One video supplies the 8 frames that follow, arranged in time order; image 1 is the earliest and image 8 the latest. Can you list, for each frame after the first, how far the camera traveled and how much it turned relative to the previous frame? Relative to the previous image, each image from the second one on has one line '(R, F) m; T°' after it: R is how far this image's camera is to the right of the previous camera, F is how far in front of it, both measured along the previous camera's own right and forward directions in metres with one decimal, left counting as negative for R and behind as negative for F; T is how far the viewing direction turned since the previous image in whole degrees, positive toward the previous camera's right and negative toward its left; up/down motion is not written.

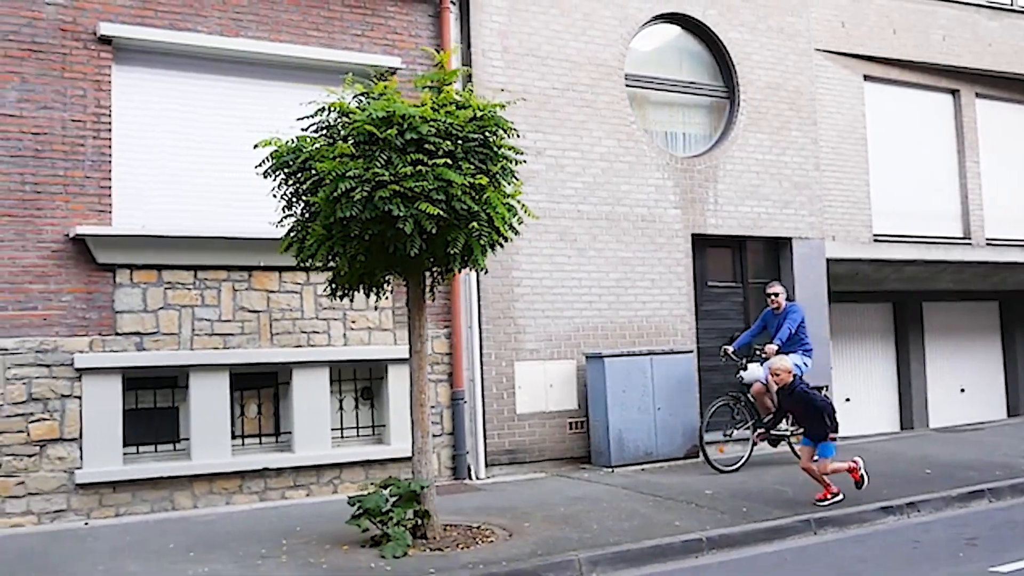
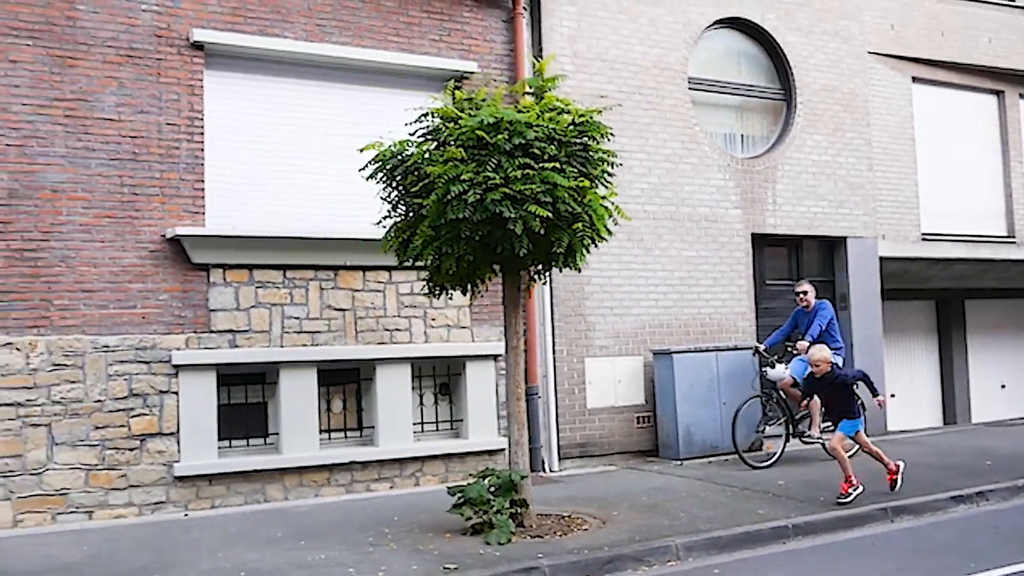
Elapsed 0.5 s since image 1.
(-0.7, -0.3) m; 0°
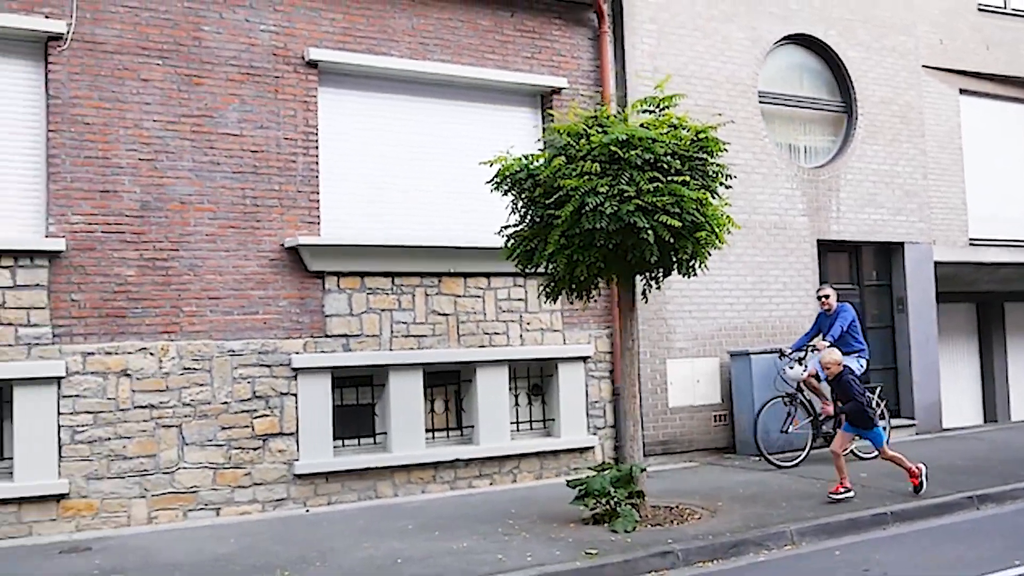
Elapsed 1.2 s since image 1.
(-1.1, -0.5) m; +1°
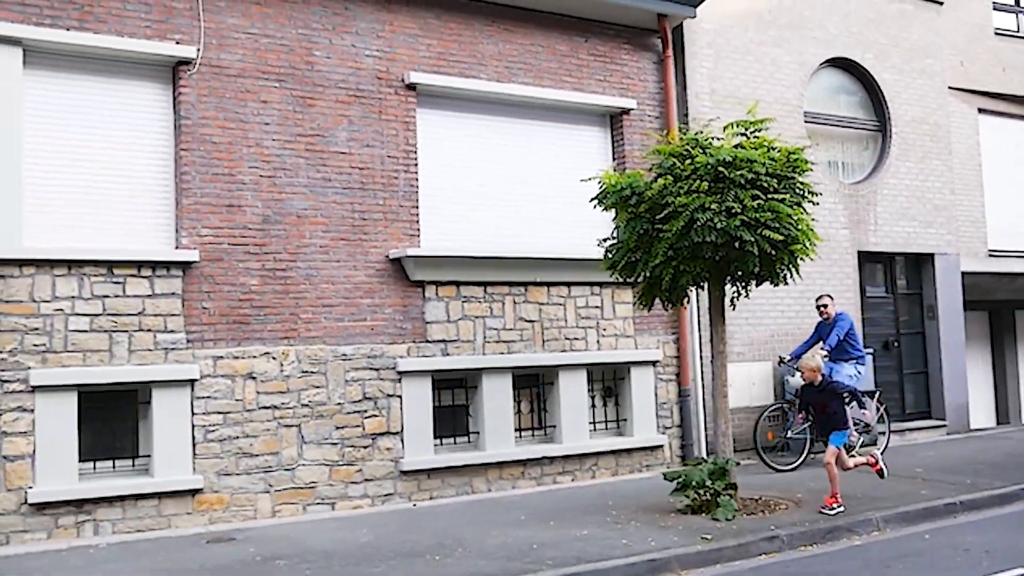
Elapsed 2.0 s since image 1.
(-1.3, -0.7) m; +2°
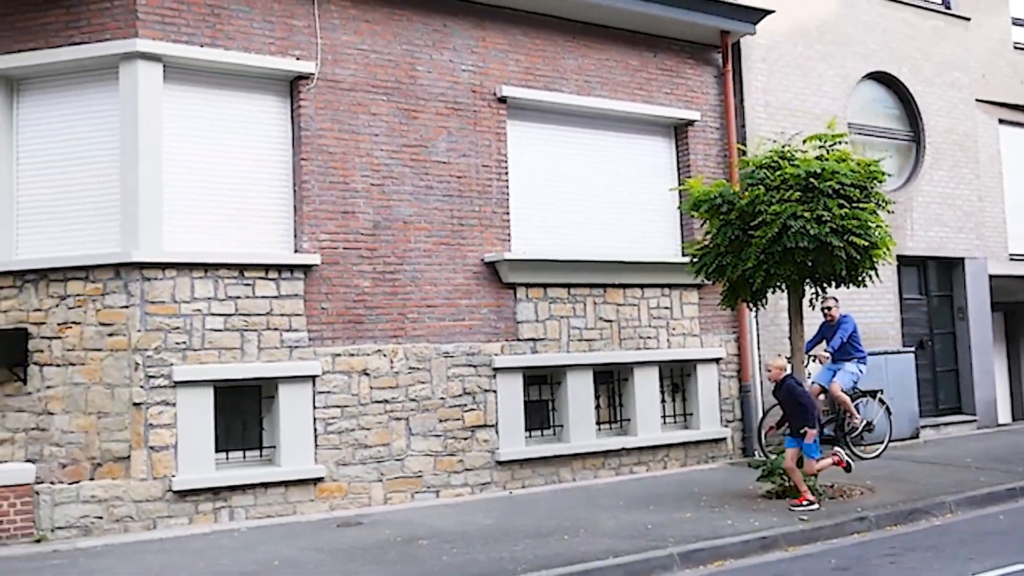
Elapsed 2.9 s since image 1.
(-1.3, -0.7) m; +2°
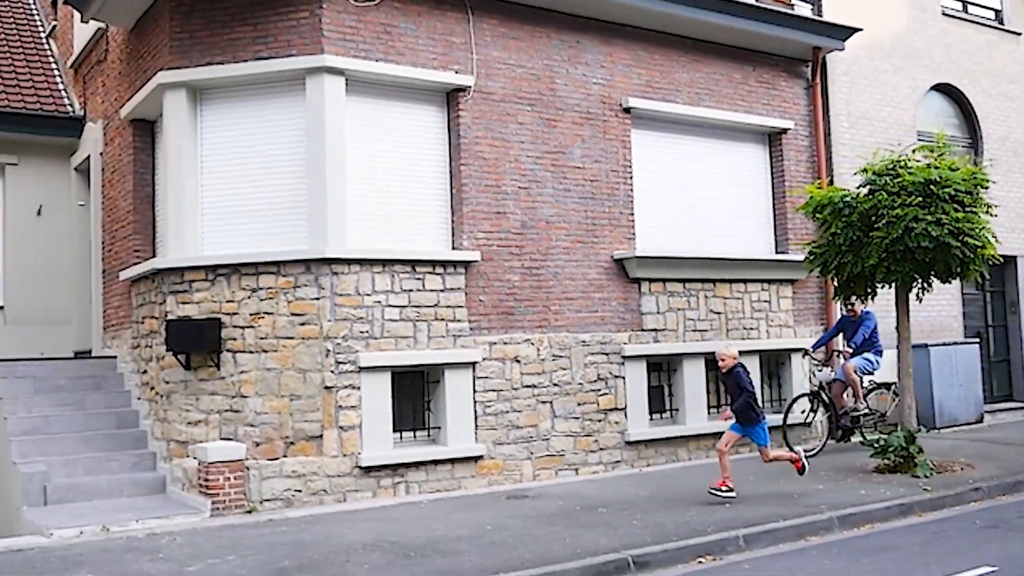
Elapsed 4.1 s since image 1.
(-1.8, -1.0) m; +2°
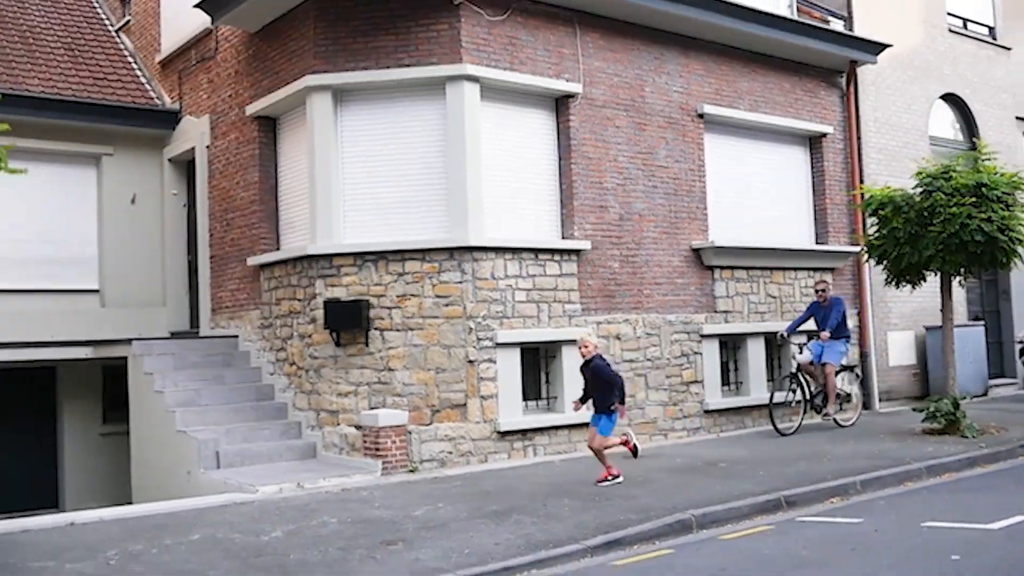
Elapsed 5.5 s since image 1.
(-2.3, -1.3) m; +5°
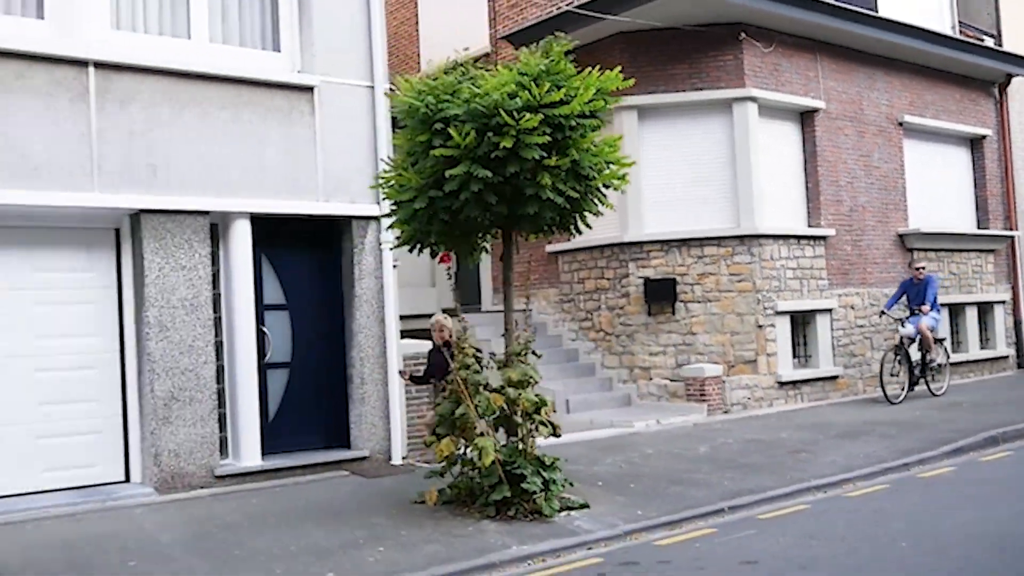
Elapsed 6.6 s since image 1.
(-4.1, -2.8) m; +1°
